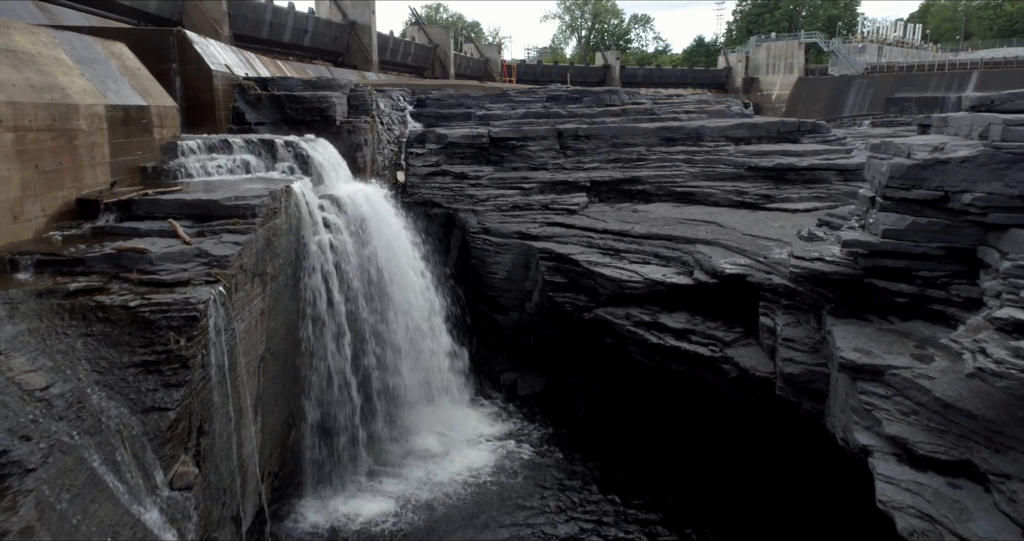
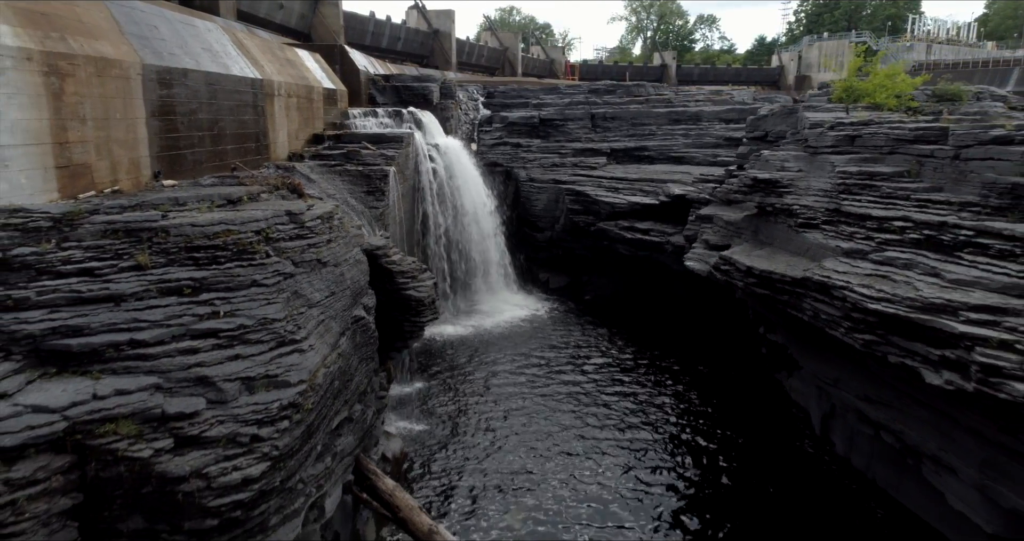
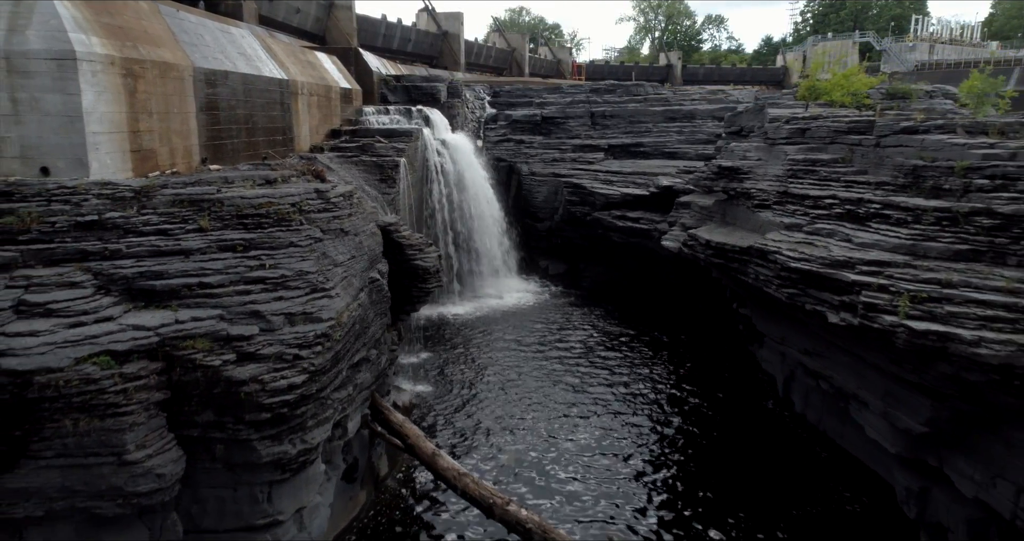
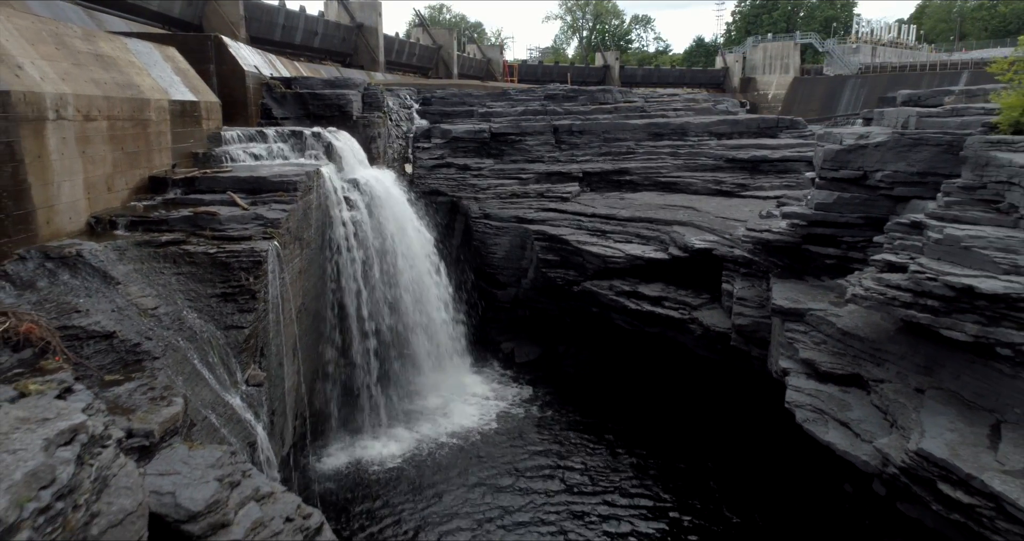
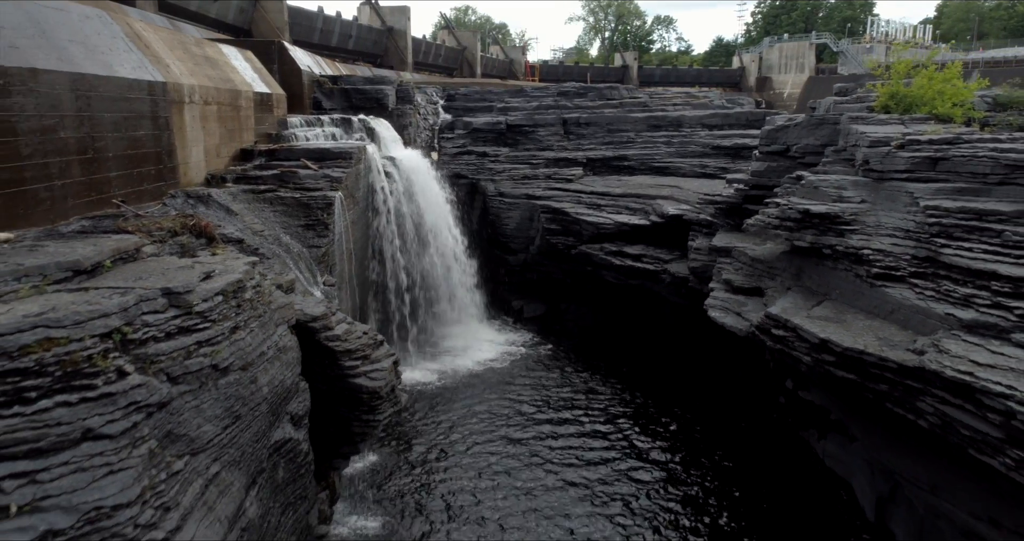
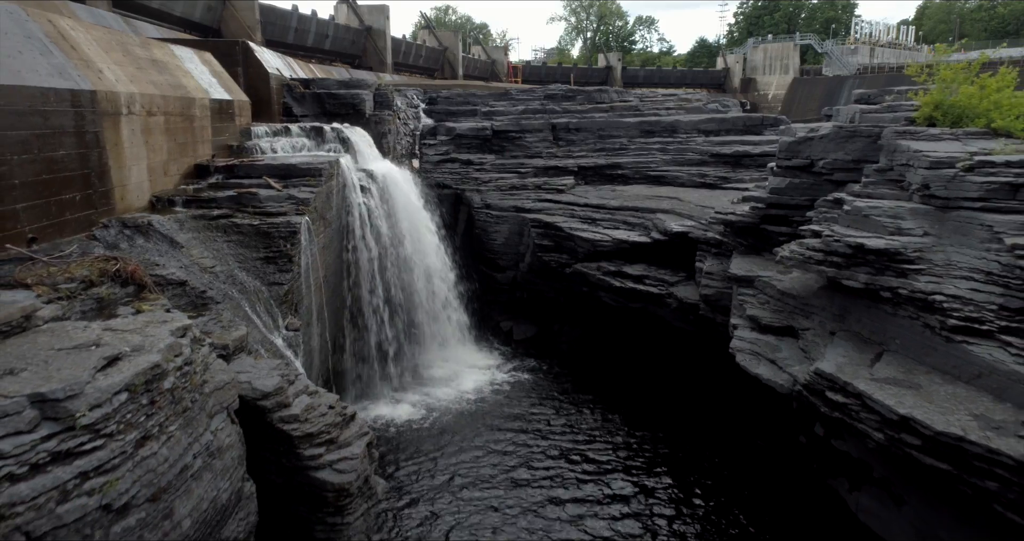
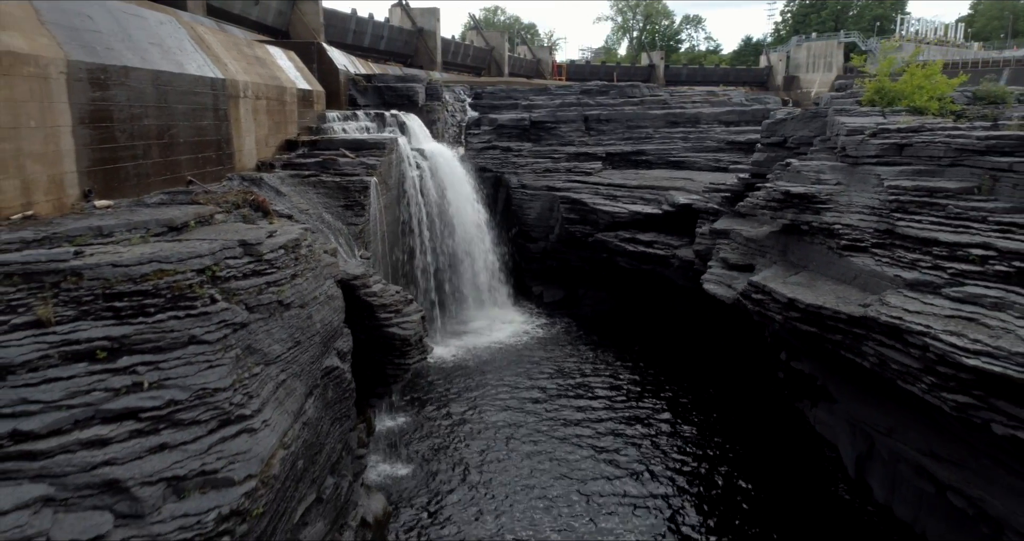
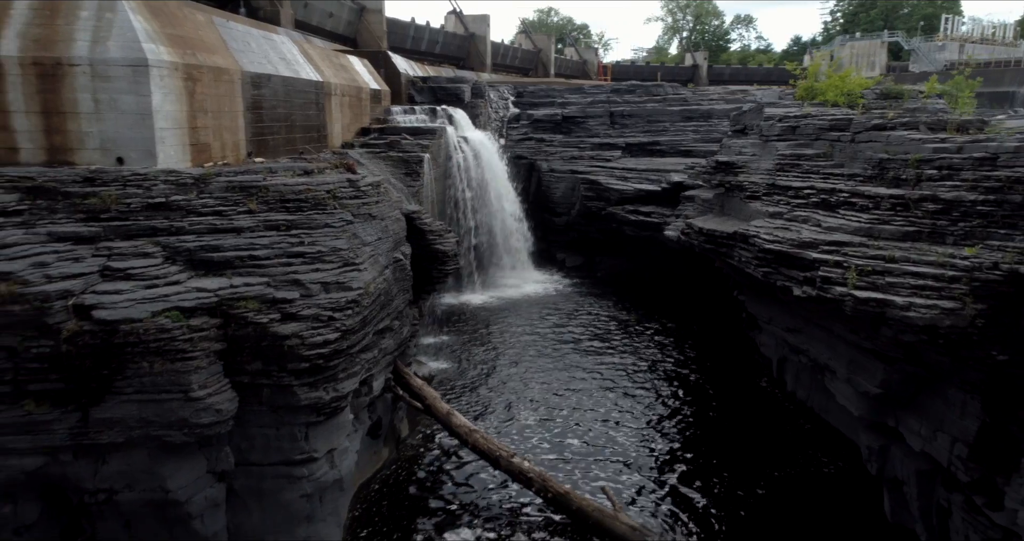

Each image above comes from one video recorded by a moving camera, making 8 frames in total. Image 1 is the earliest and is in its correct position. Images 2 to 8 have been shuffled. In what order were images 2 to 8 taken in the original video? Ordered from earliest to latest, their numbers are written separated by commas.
4, 6, 5, 7, 2, 3, 8
